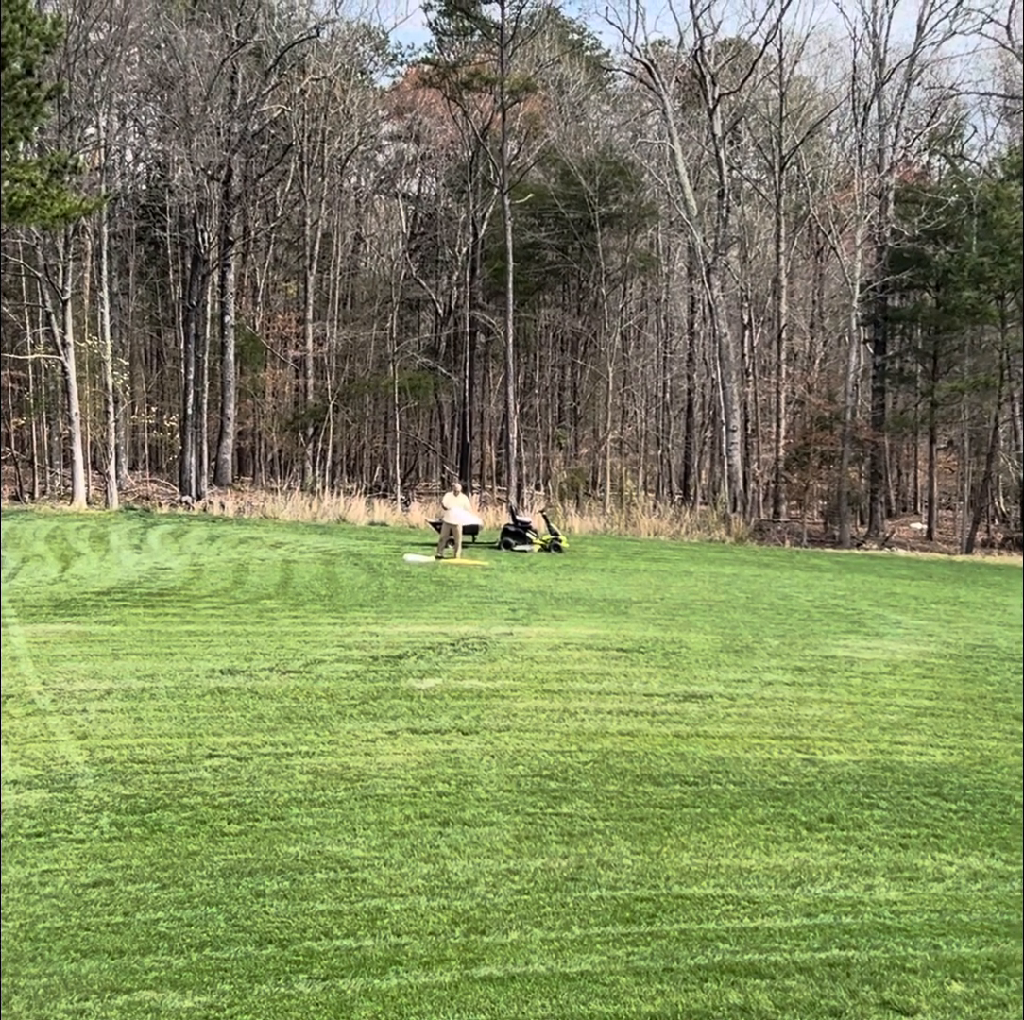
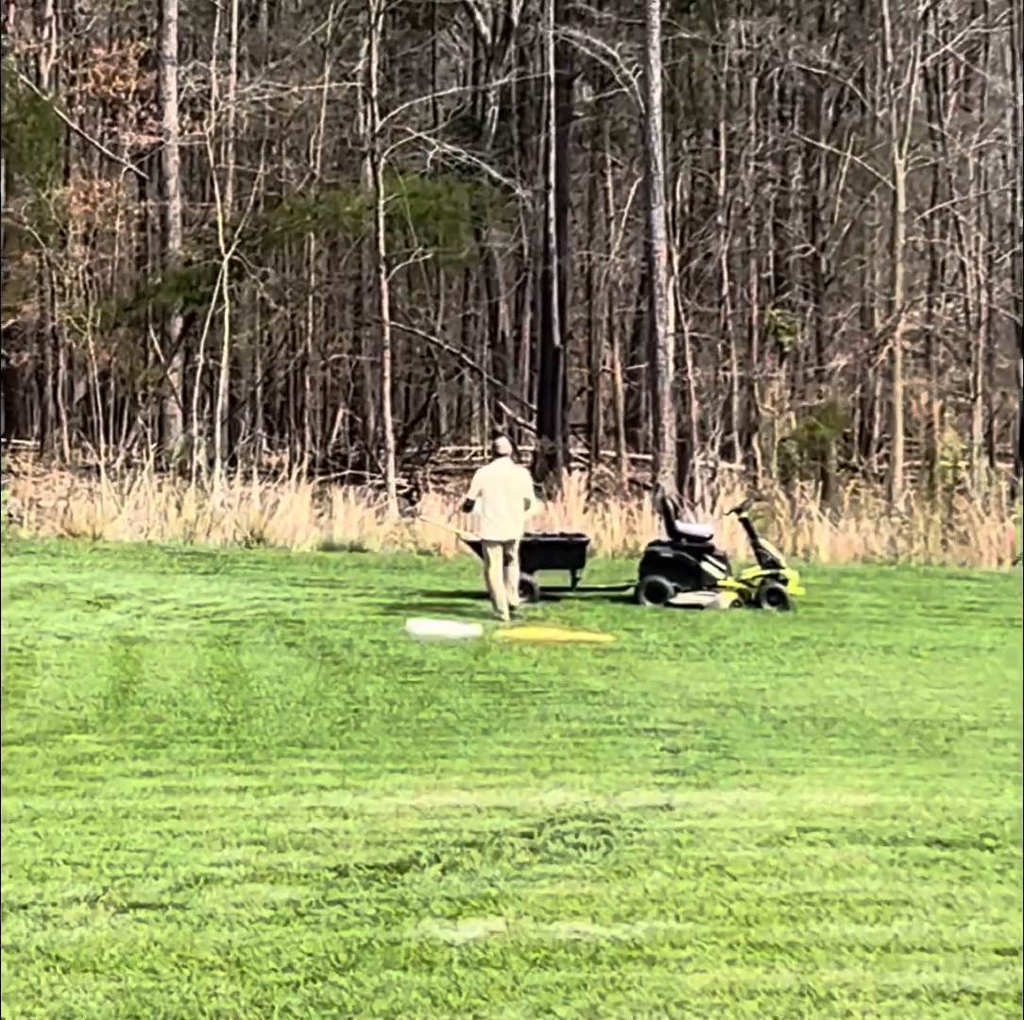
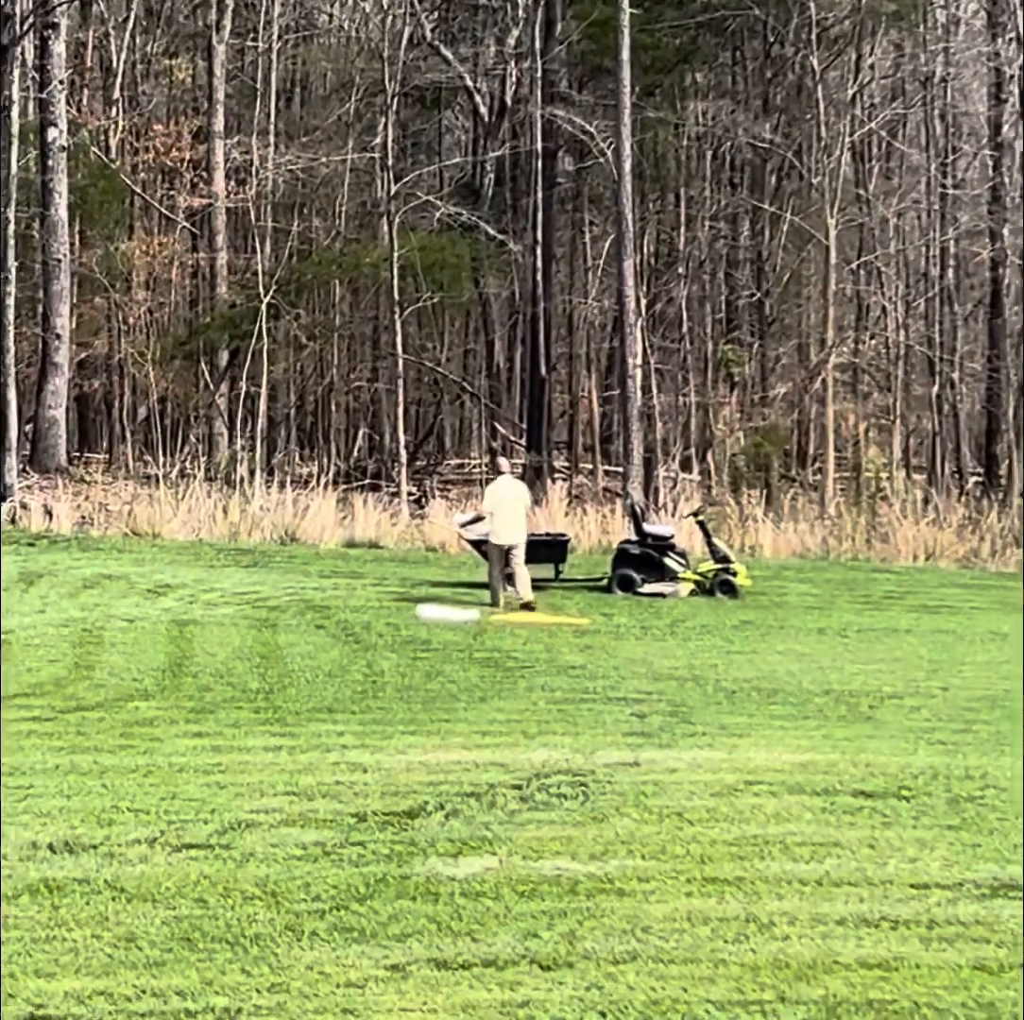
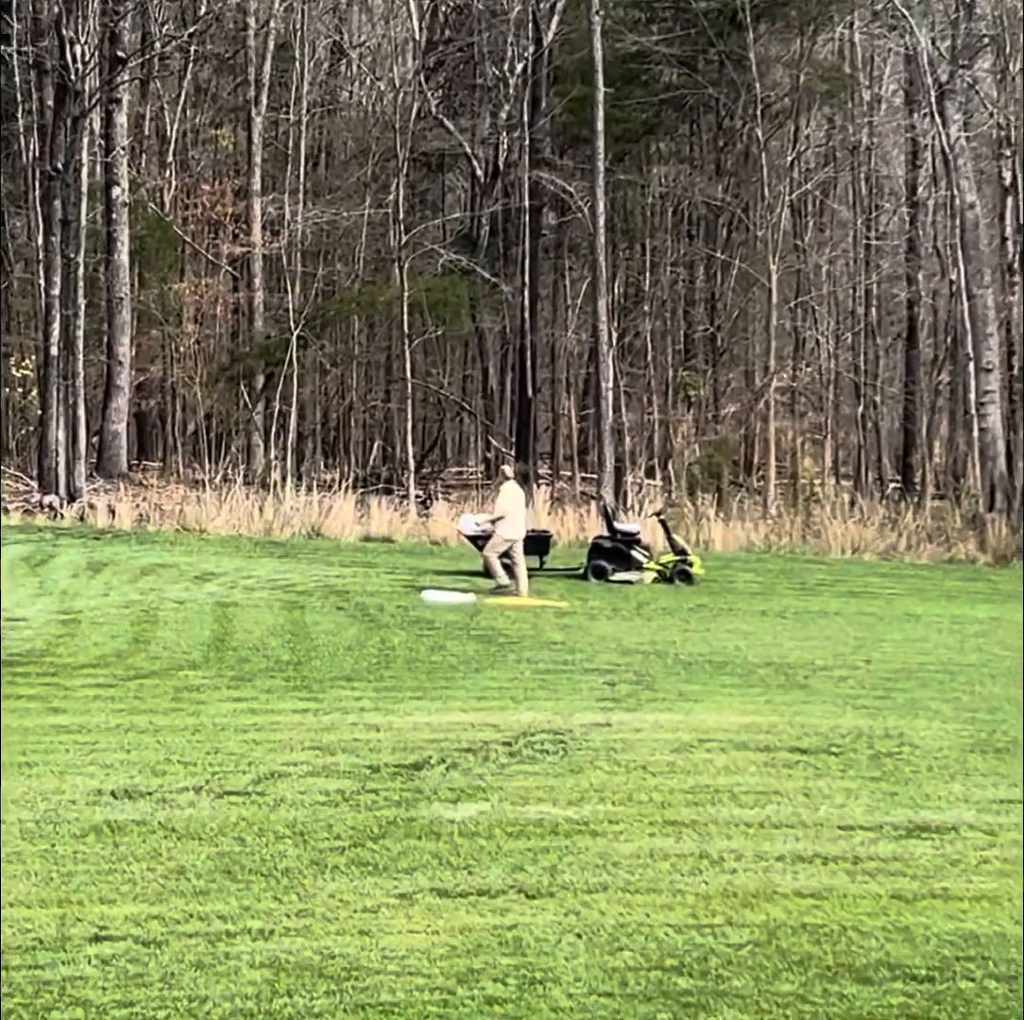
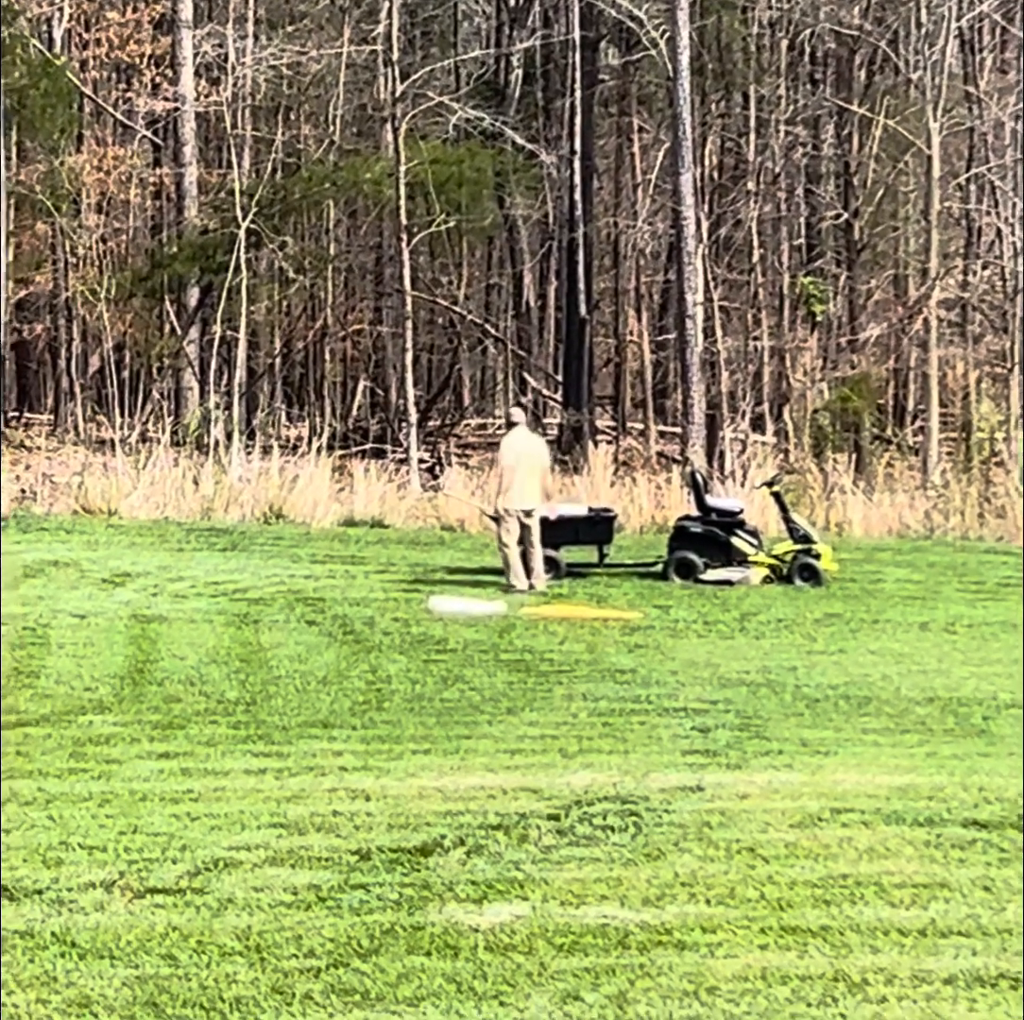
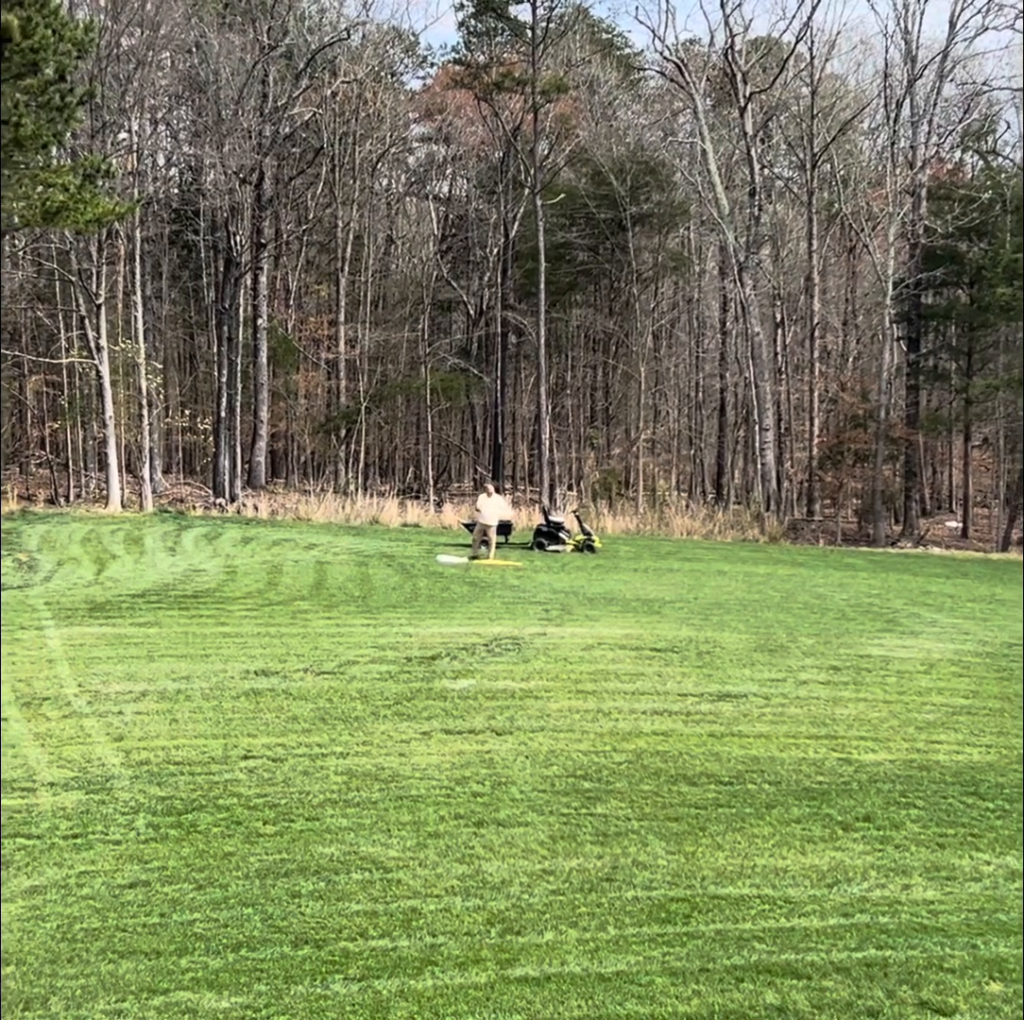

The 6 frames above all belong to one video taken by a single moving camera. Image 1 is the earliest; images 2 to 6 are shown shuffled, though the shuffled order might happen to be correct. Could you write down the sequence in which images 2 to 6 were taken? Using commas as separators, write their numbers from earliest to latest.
6, 4, 3, 2, 5
